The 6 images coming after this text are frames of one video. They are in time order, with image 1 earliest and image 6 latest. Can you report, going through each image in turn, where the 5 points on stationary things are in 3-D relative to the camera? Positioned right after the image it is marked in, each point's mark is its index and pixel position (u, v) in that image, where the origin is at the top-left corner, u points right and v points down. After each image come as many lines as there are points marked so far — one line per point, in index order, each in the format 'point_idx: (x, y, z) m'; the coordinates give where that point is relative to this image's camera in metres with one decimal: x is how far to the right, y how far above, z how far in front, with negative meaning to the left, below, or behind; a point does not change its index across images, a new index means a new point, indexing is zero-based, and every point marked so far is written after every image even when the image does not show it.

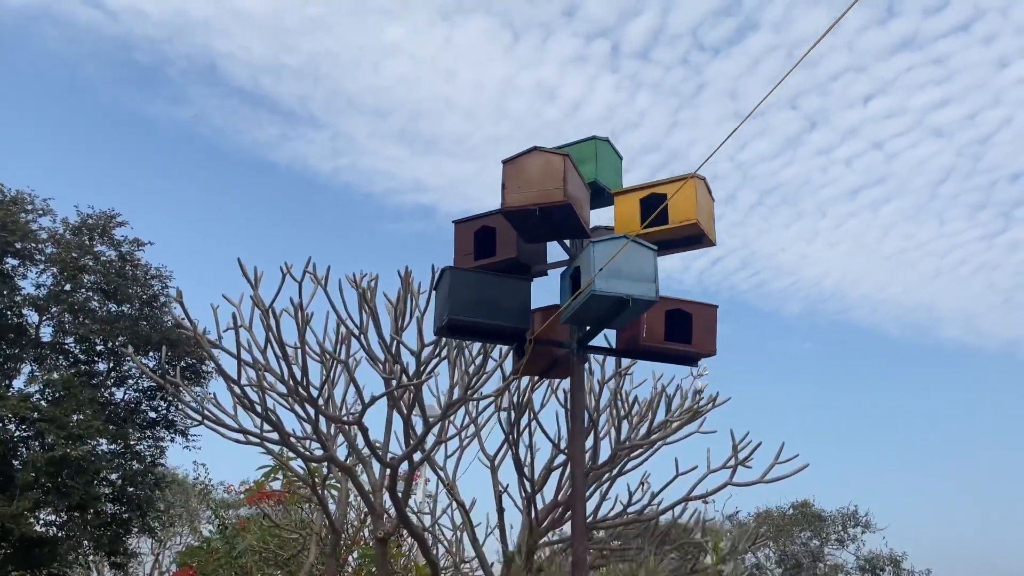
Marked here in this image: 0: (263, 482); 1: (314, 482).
0: (-3.6, -2.9, +11.9) m
1: (-2.2, -2.2, +9.1) m
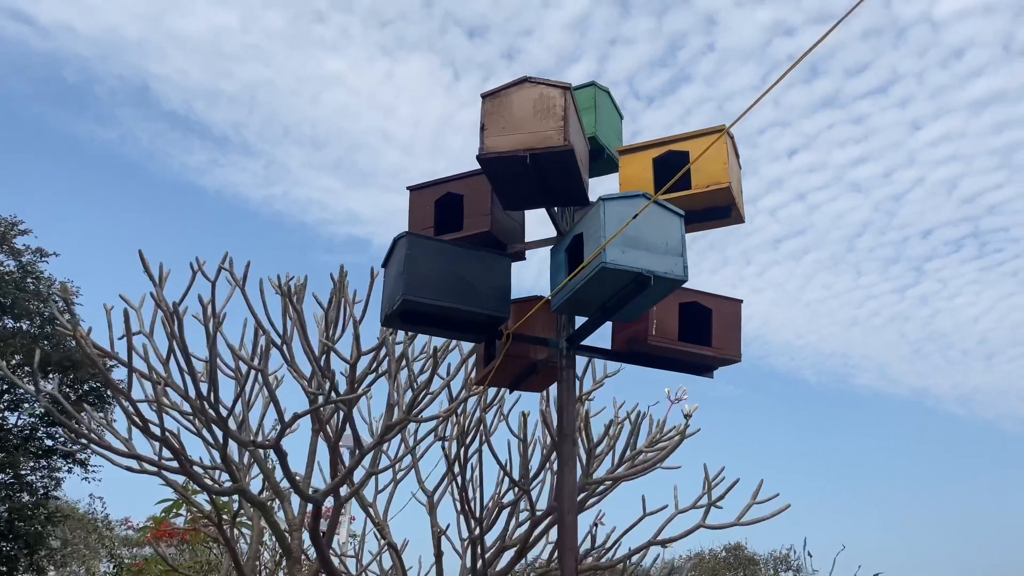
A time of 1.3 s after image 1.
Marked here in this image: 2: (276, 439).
0: (-4.5, -3.0, +10.4) m
1: (-2.8, -2.2, +7.8) m
2: (-1.5, -1.0, +5.3) m
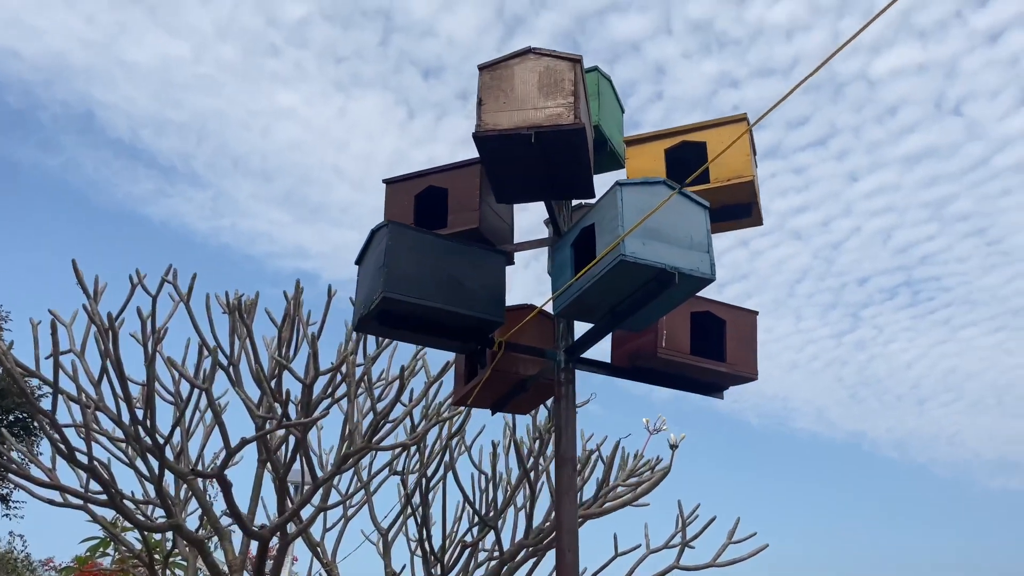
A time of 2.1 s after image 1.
0: (-5.0, -3.2, +9.6) m
1: (-3.1, -2.4, +7.1) m
2: (-1.7, -1.0, +4.7) m
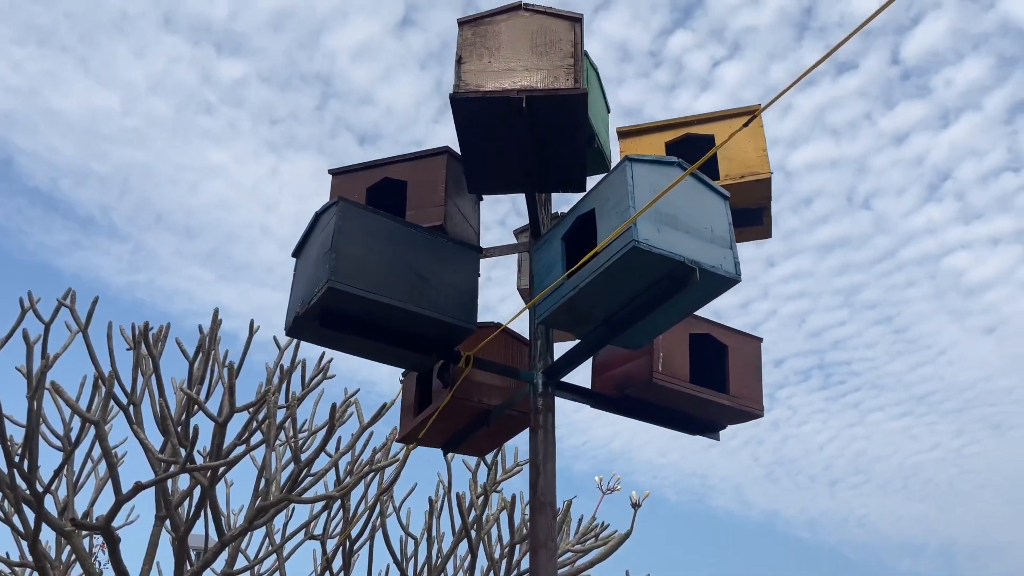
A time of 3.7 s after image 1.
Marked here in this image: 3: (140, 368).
0: (-5.8, -3.5, +8.3) m
1: (-3.7, -2.6, +6.1) m
2: (-2.0, -1.1, +4.0) m
3: (-2.5, -0.5, +5.5) m
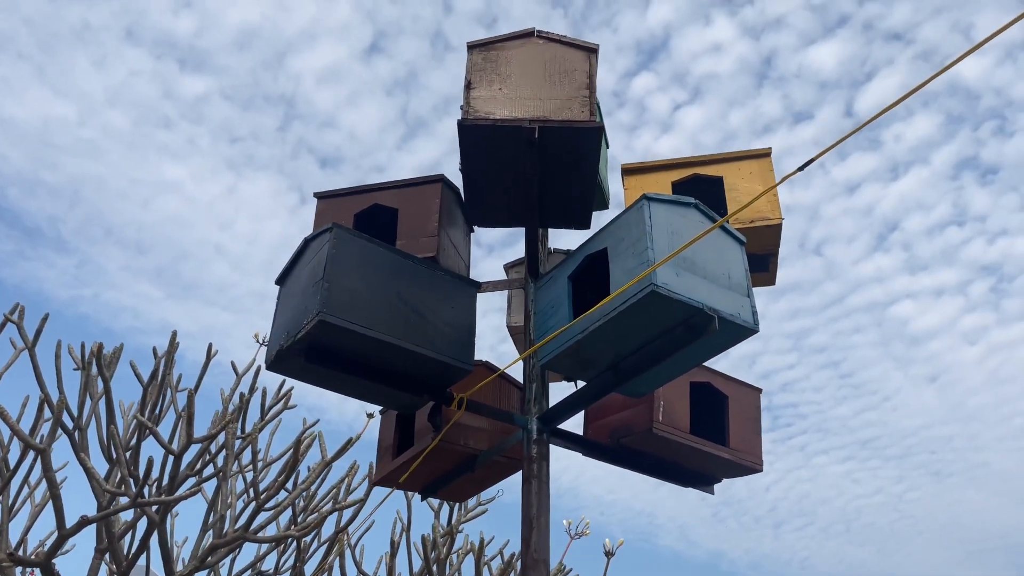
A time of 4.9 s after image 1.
0: (-6.2, -3.6, +7.7) m
1: (-4.0, -2.7, +5.6) m
2: (-2.1, -1.2, +3.7) m
3: (-2.7, -0.6, +5.2) m
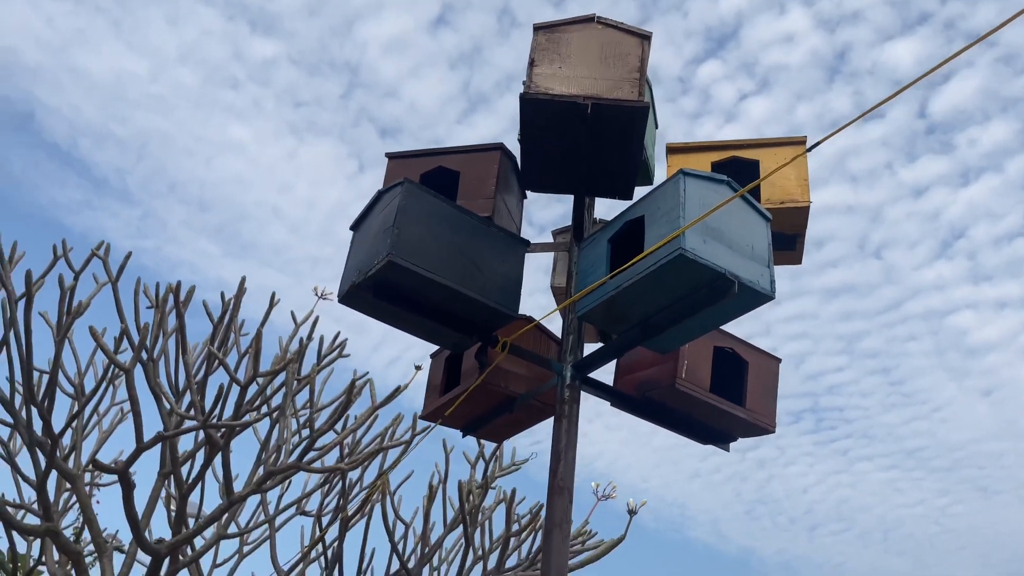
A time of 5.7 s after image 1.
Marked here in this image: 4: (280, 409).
0: (-6.0, -2.9, +8.4) m
1: (-3.8, -2.2, +6.2) m
2: (-2.0, -0.9, +4.1) m
3: (-2.4, -0.2, +5.7) m
4: (-1.4, -0.7, +5.0) m
